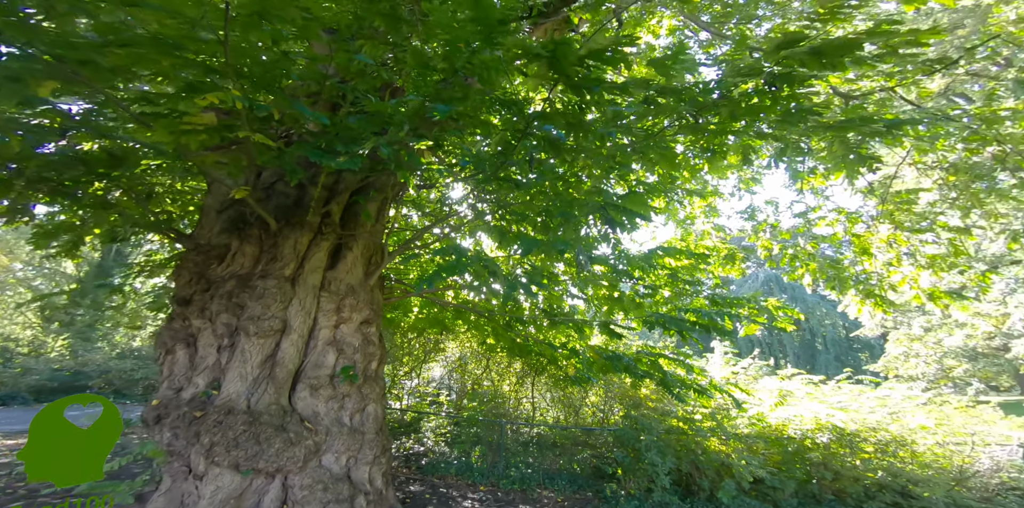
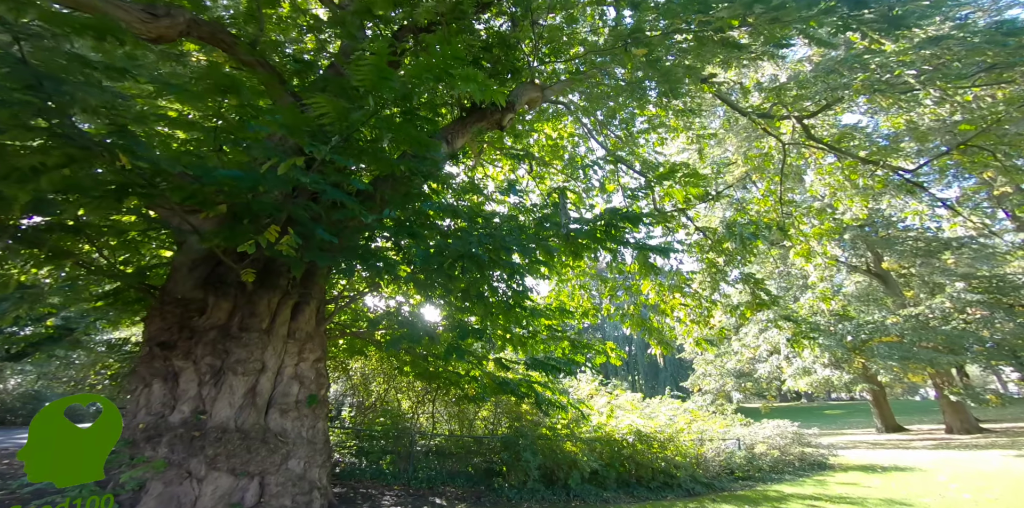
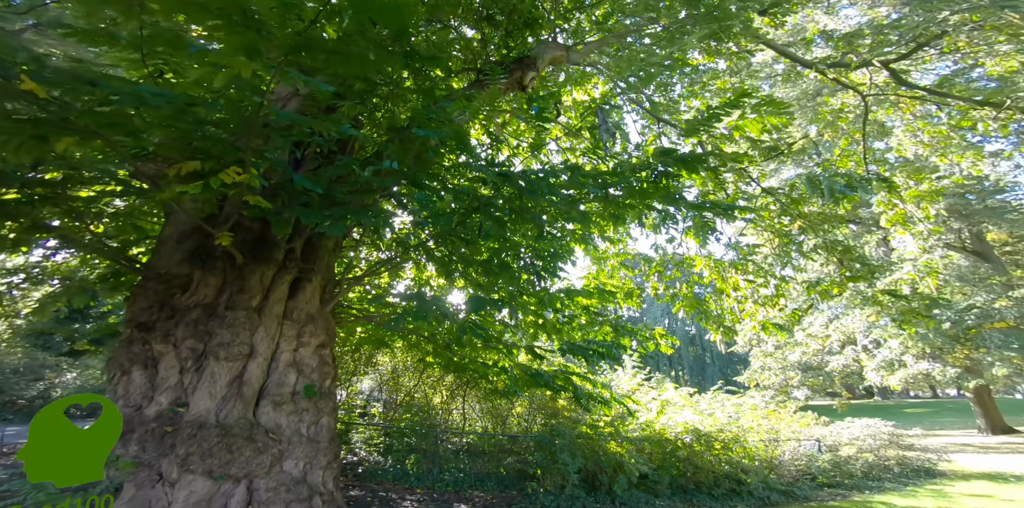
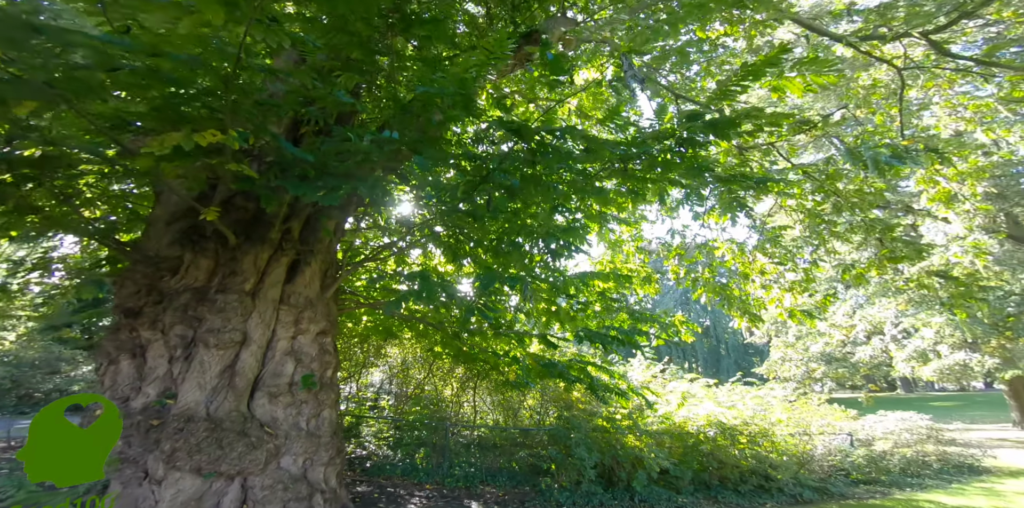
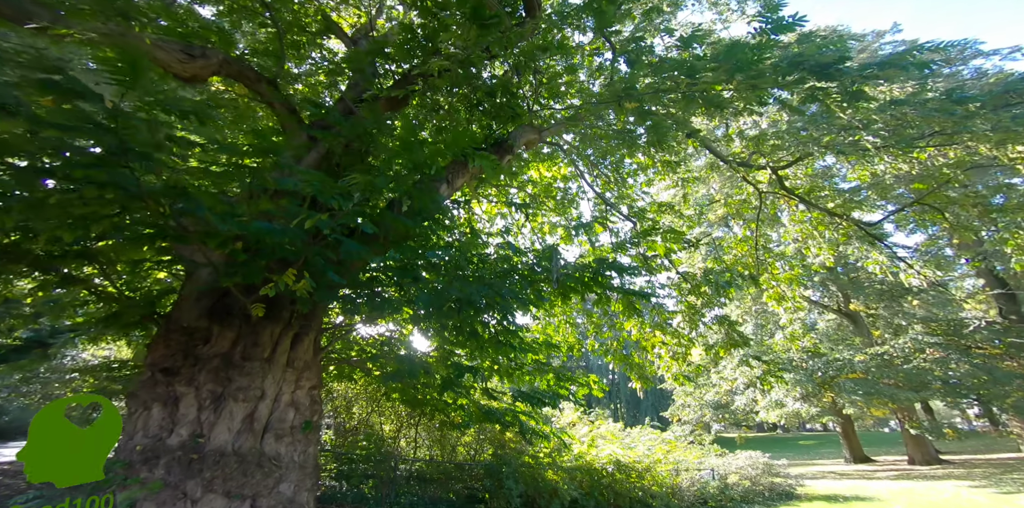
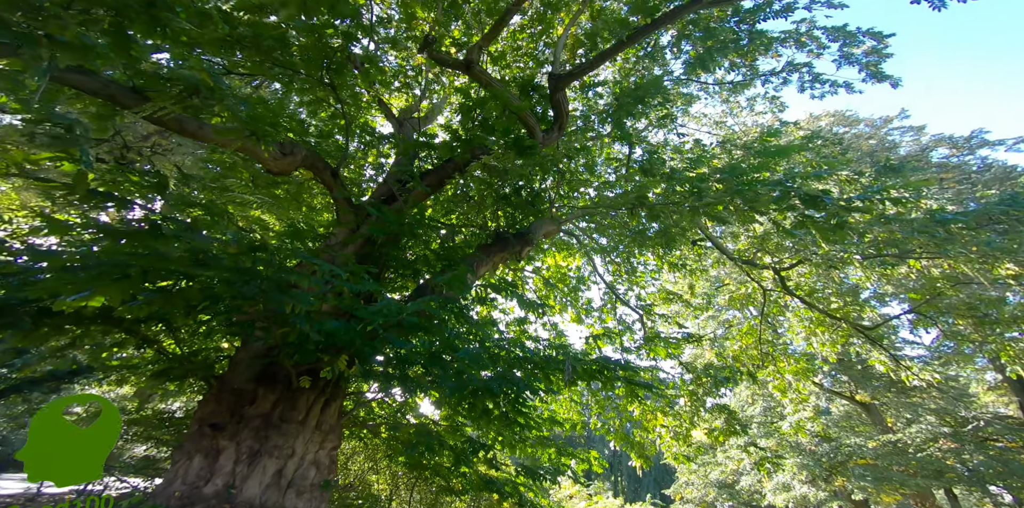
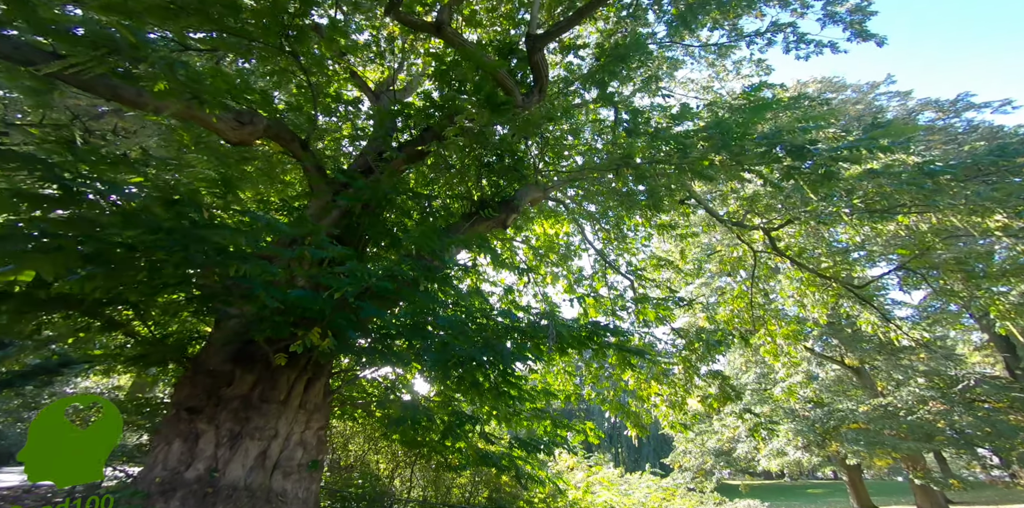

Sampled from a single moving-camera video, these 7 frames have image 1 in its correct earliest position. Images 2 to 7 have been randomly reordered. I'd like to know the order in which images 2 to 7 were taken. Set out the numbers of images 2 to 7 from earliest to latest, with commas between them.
4, 3, 2, 5, 7, 6
